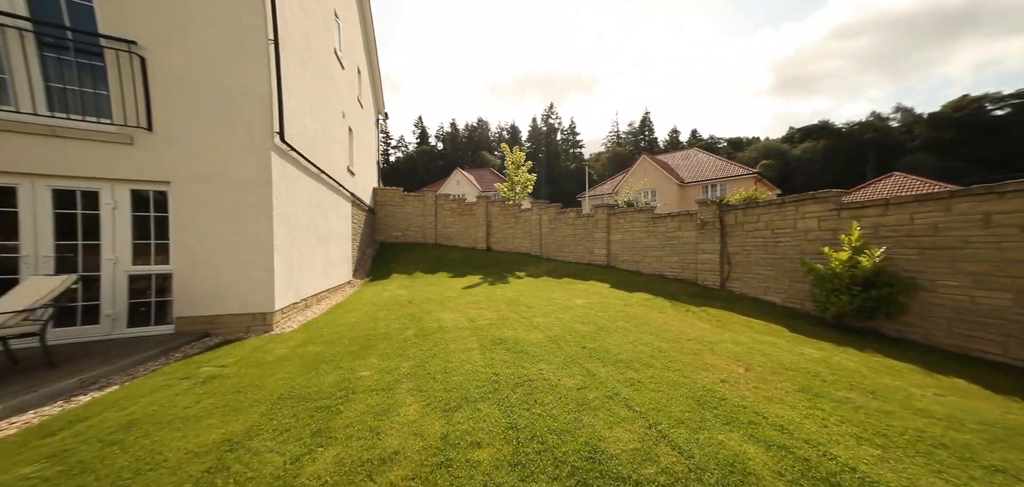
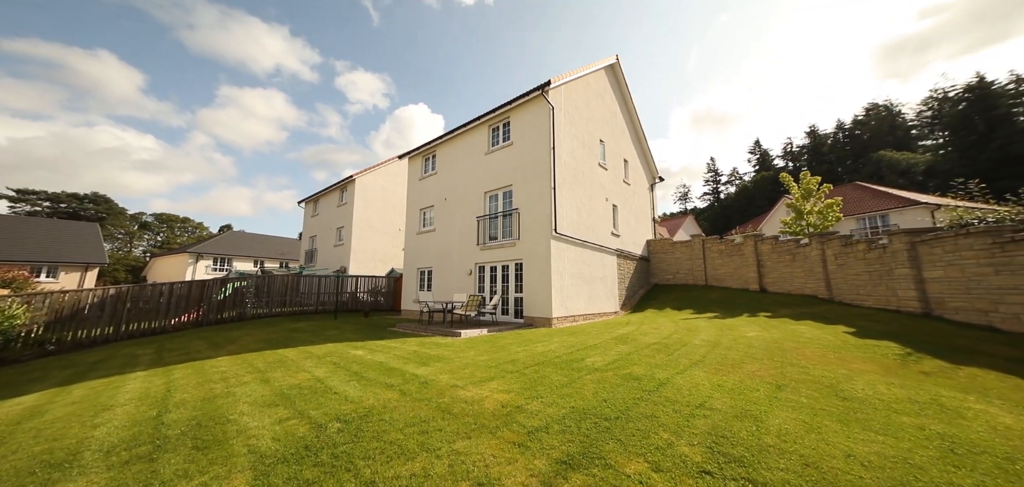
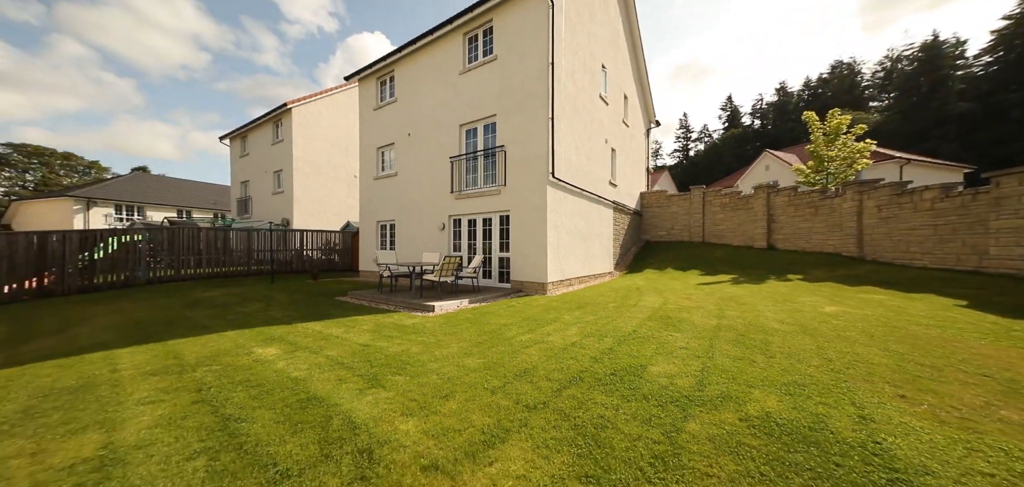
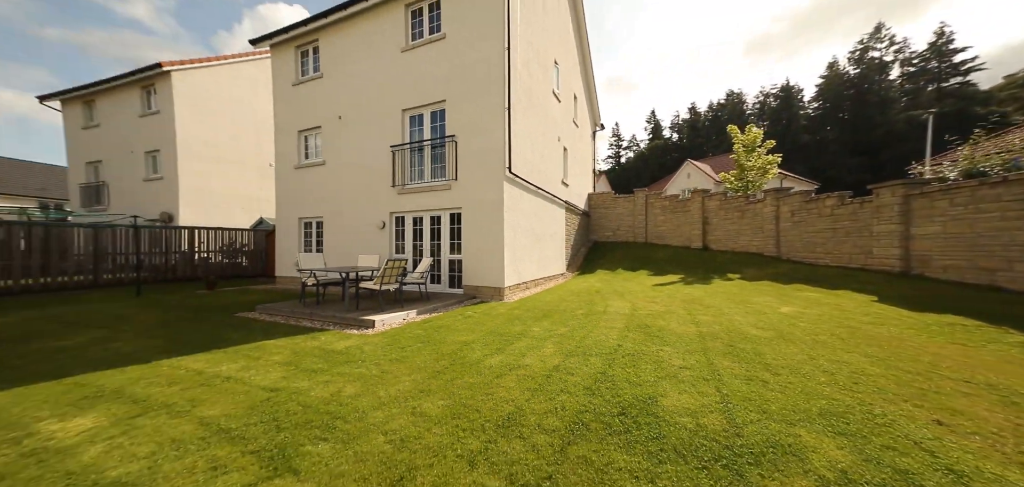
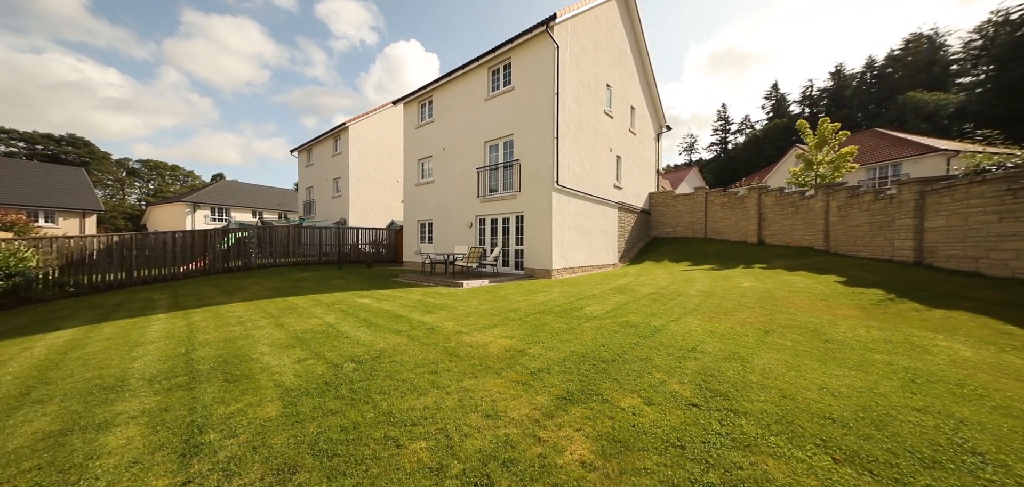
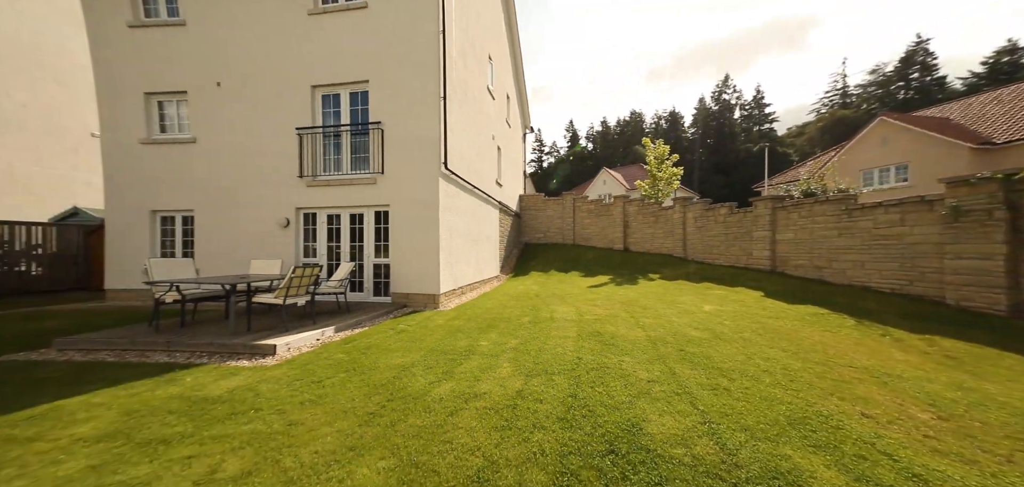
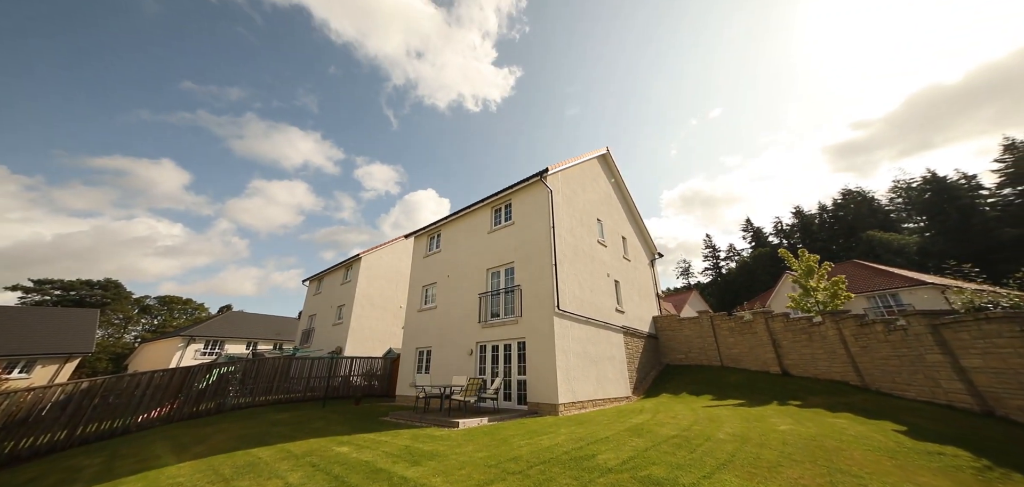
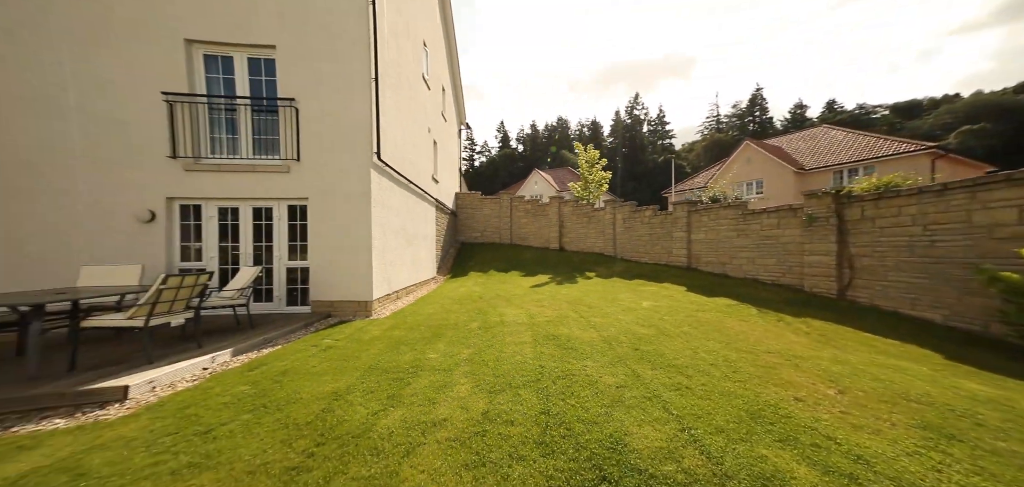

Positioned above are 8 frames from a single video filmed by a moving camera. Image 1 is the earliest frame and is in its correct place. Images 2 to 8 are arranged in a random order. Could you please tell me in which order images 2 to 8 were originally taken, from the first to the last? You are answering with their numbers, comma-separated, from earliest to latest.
8, 6, 4, 3, 5, 2, 7
